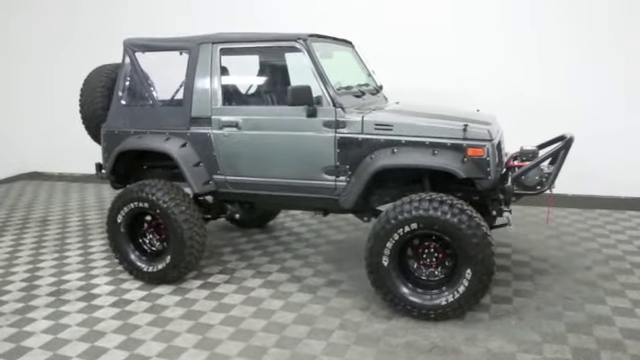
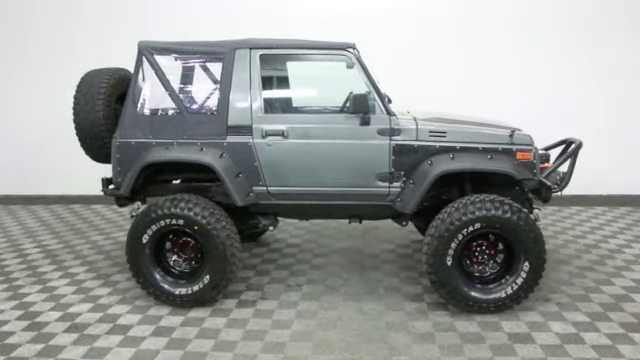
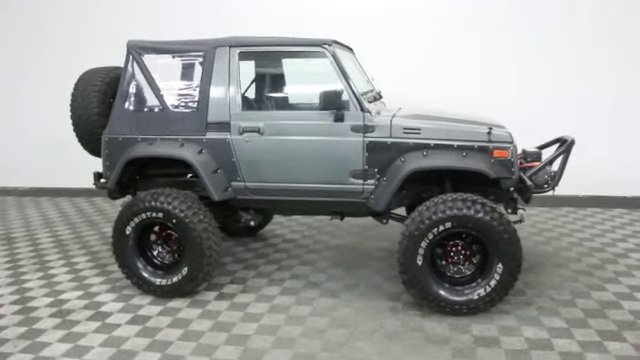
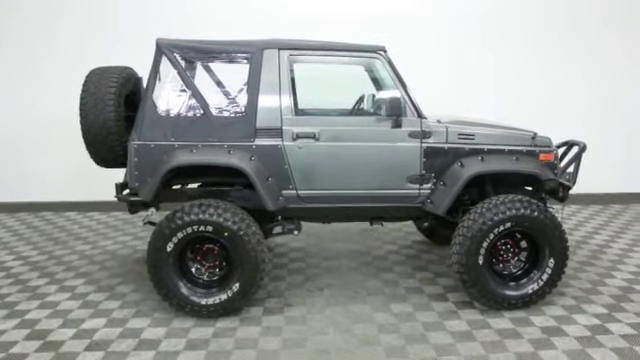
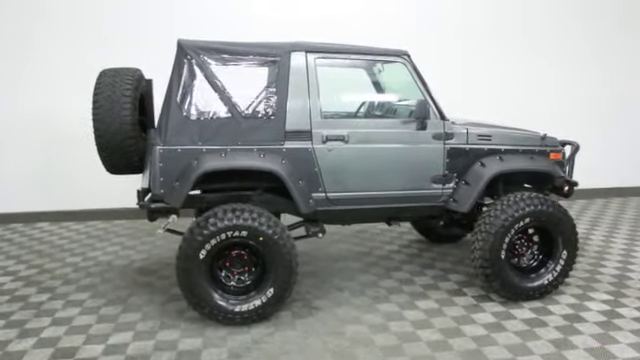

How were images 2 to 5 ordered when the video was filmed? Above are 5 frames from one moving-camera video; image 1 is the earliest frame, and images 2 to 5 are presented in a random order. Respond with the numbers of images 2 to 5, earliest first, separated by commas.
3, 2, 4, 5
